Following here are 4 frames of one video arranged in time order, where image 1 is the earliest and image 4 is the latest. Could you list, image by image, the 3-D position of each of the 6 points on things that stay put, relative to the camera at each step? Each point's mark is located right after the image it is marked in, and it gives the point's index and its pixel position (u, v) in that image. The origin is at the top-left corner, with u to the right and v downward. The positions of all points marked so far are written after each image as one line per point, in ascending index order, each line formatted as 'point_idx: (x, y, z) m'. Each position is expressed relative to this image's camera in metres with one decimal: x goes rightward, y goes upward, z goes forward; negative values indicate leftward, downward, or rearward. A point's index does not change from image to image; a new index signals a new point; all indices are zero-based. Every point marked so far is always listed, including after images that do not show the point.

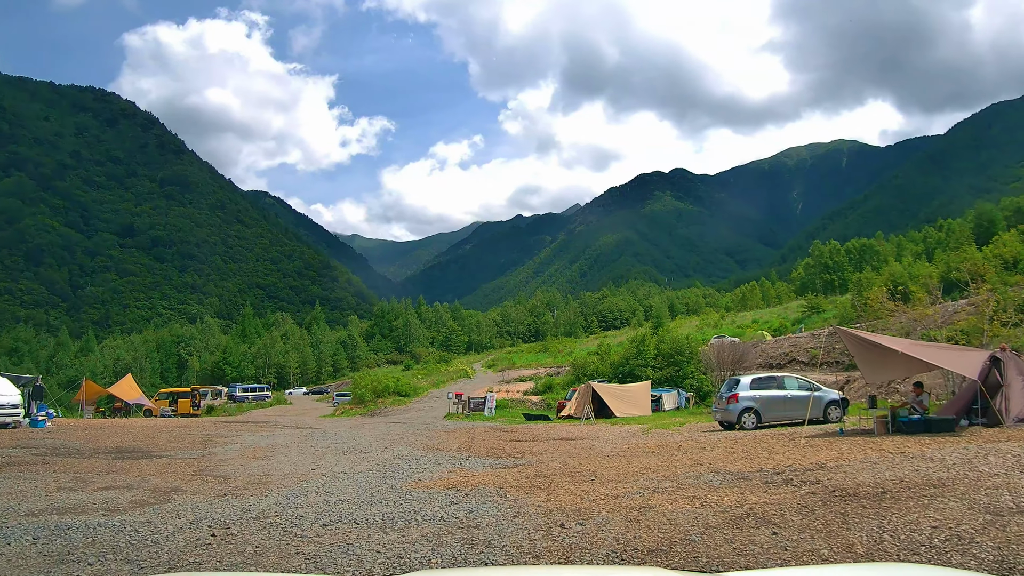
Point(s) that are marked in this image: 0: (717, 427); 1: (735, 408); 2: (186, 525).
0: (+5.7, -3.8, +16.8) m
1: (+5.1, -2.7, +13.4) m
2: (-3.5, -2.6, +6.4) m
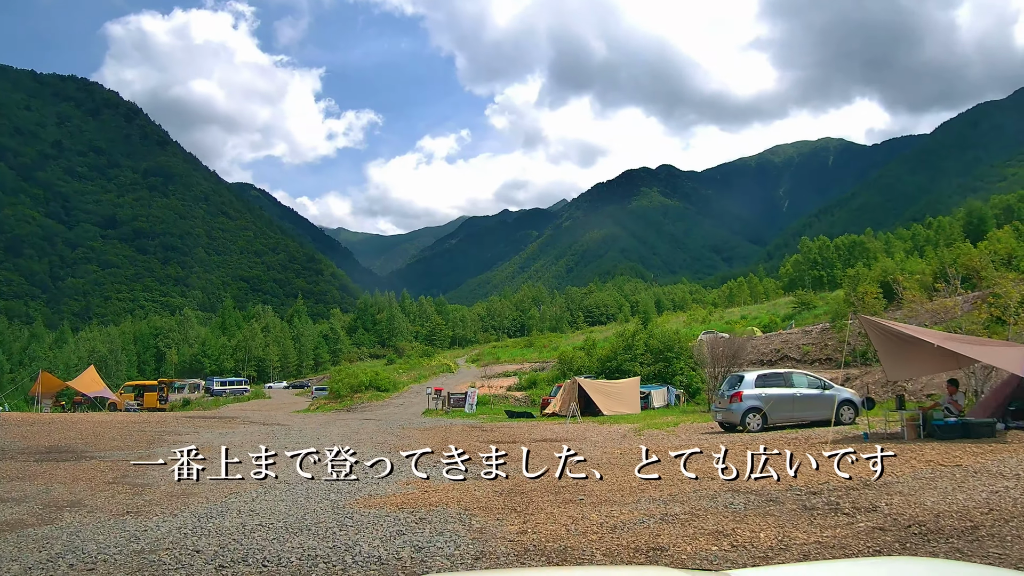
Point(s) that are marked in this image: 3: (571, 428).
0: (+5.2, -3.5, +15.4) m
1: (+4.6, -2.4, +12.0) m
2: (-3.8, -2.2, +4.8) m
3: (+1.9, -4.5, +19.1) m
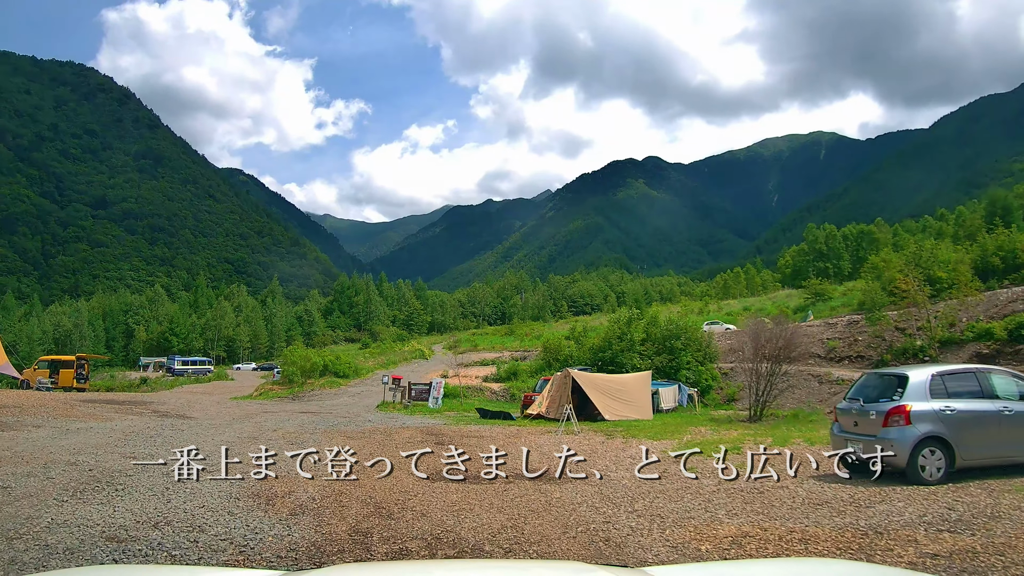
0: (+4.6, -2.6, +9.7) m
1: (+4.2, -1.6, +6.3) m
2: (-4.0, -1.2, -1.1) m
3: (+1.2, -3.4, +13.4) m
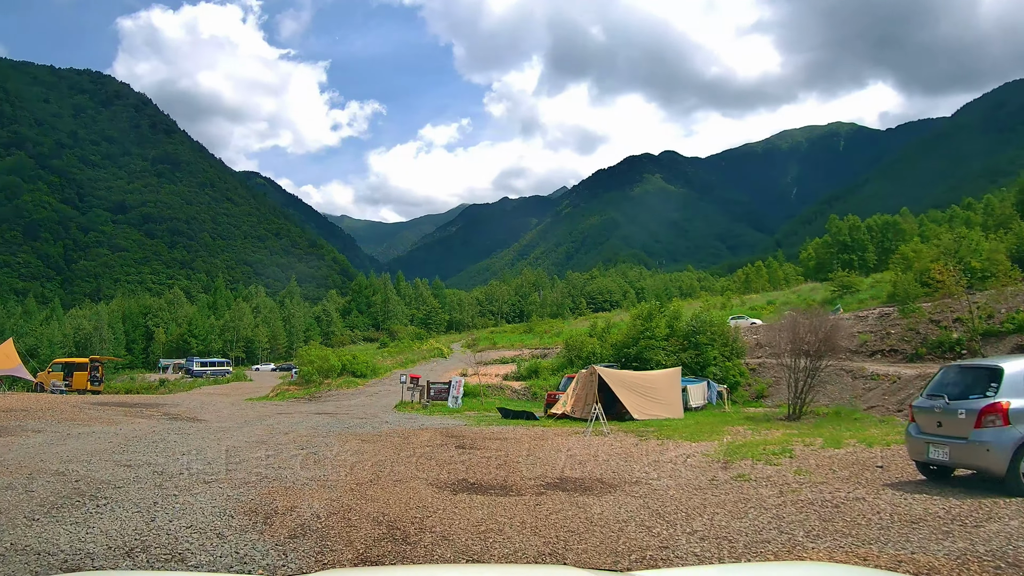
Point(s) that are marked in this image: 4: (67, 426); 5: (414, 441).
0: (+5.0, -2.4, +8.8) m
1: (+4.5, -1.4, +5.5) m
2: (-3.9, -1.2, -1.7) m
3: (+1.7, -3.2, +12.6) m
4: (-12.3, -3.8, +16.5) m
5: (-2.2, -3.5, +13.1) m
